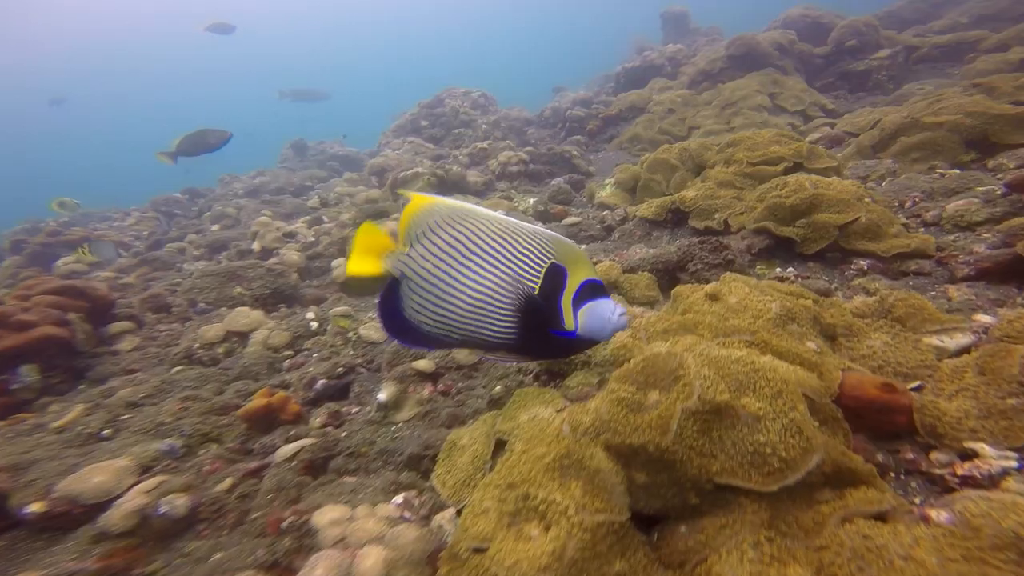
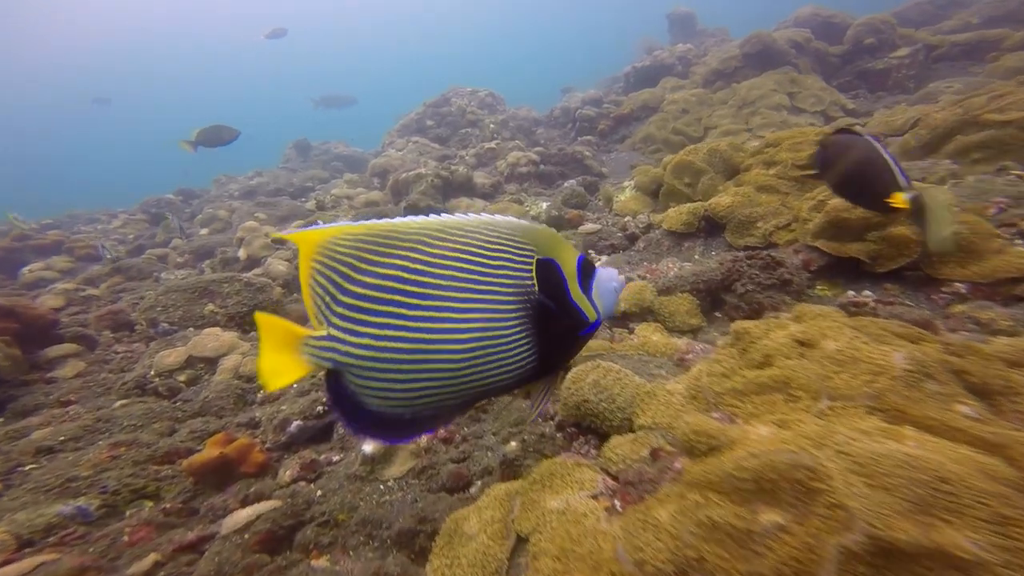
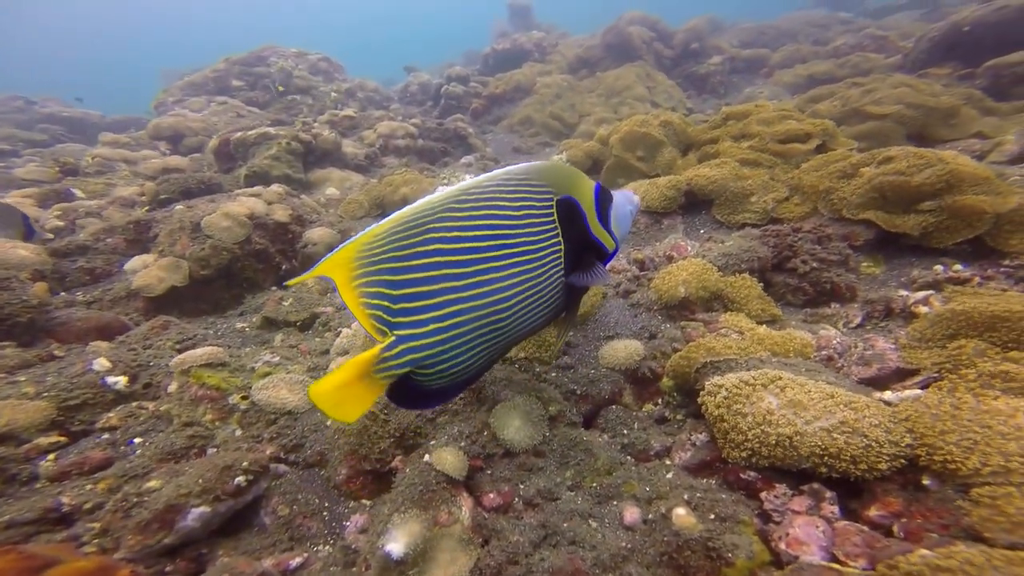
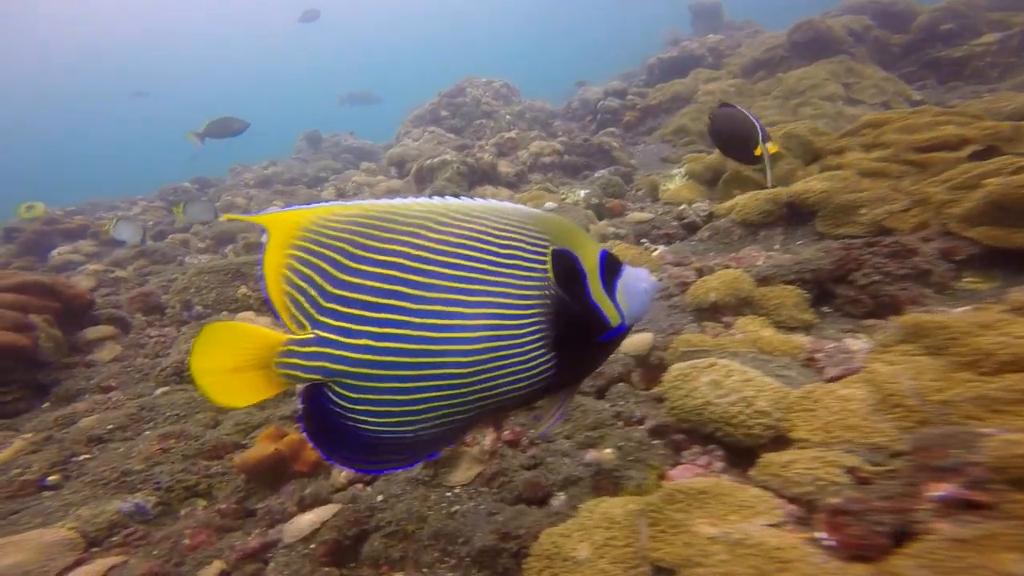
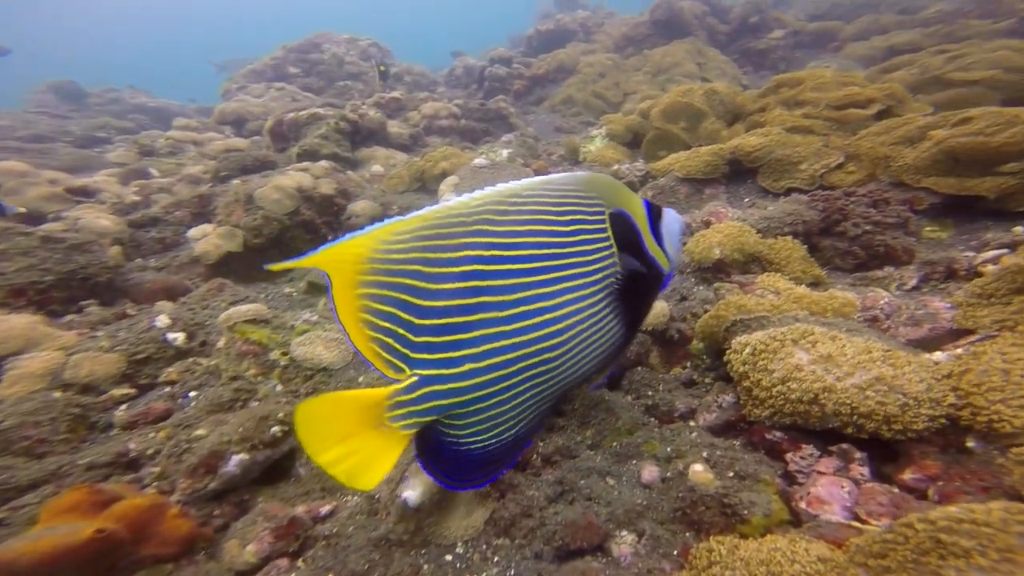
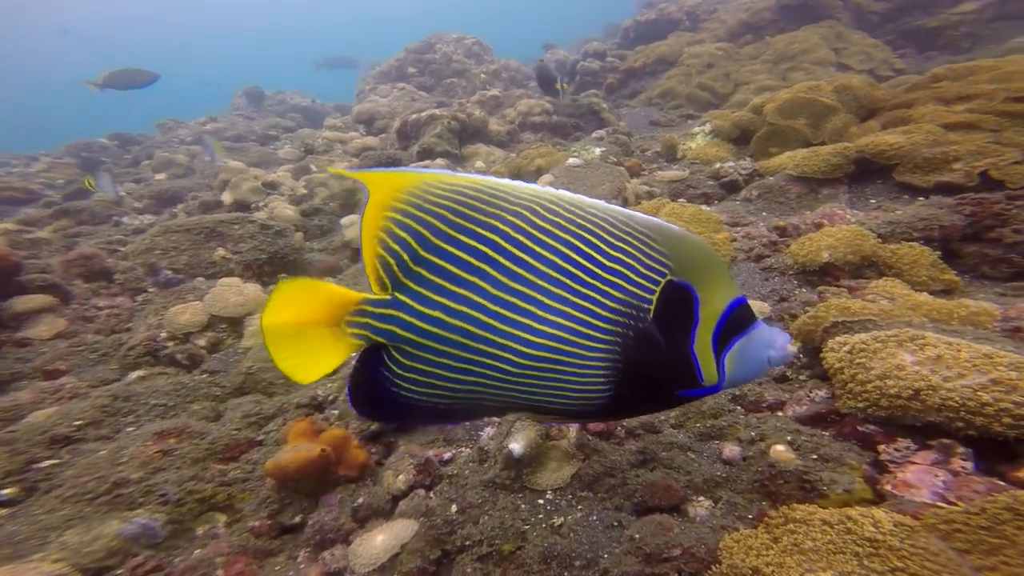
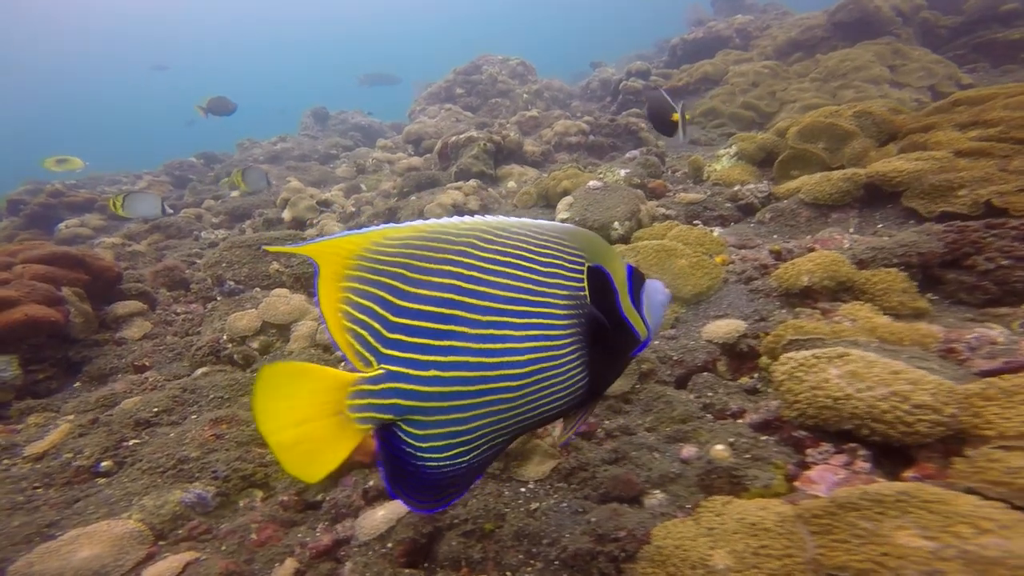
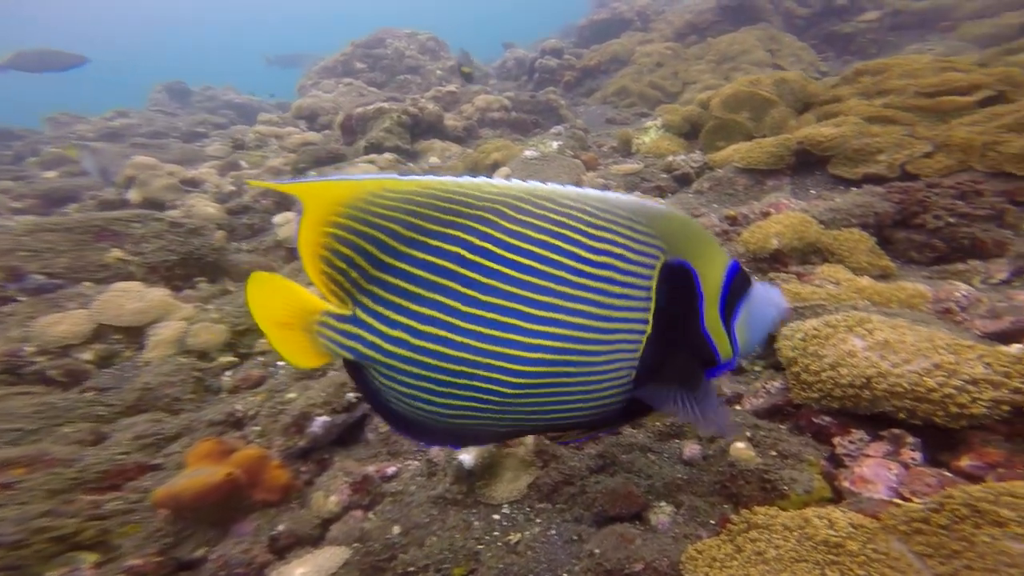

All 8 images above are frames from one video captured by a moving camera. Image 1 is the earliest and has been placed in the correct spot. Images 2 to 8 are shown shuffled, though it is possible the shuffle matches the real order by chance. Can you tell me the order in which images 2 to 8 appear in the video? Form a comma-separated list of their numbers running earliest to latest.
2, 4, 7, 6, 8, 5, 3
